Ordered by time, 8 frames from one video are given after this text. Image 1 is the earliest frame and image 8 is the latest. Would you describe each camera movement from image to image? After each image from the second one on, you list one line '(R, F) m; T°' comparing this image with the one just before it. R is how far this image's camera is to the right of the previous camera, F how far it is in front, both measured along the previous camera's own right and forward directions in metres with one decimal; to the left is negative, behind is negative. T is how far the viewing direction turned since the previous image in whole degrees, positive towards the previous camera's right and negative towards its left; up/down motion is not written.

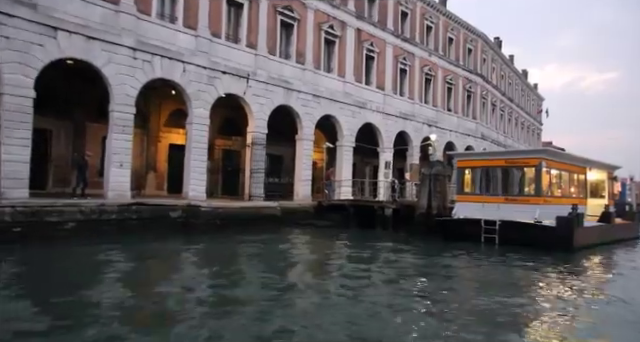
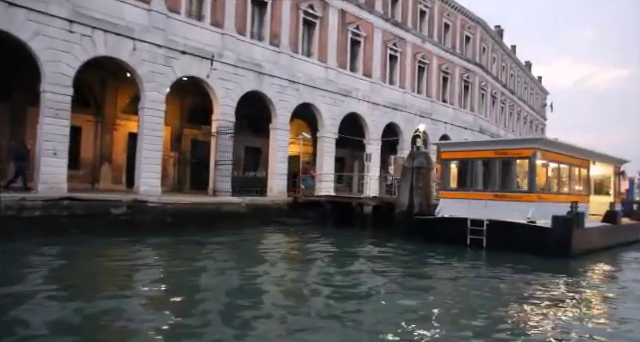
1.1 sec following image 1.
(+1.2, +1.9) m; -1°
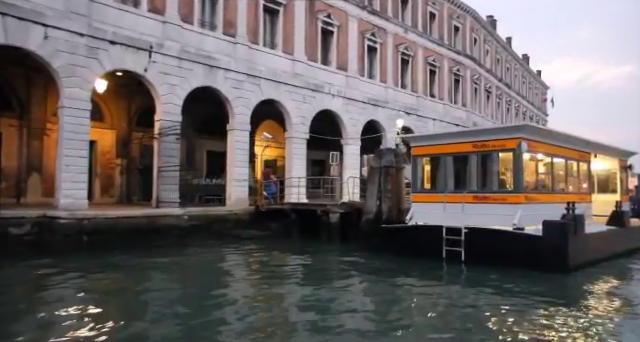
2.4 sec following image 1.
(+1.5, +2.3) m; -1°
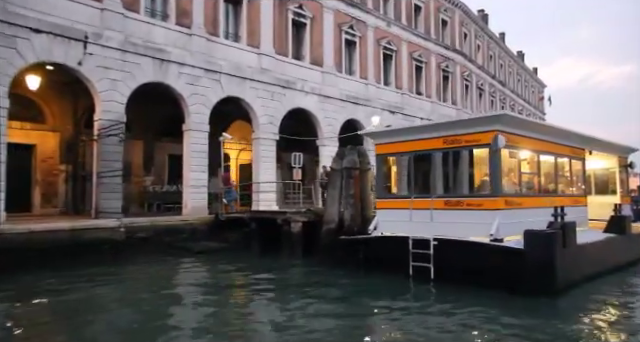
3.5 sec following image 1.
(+1.2, +1.7) m; 0°
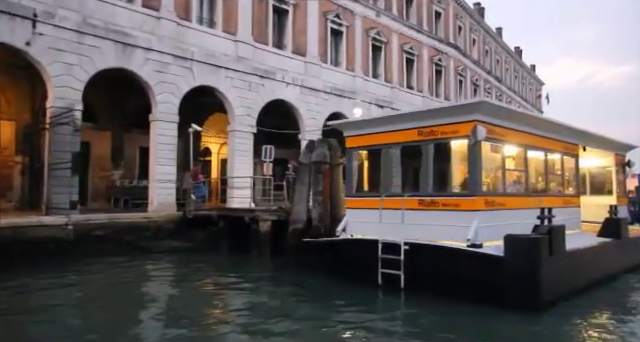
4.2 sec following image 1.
(+0.7, +1.1) m; 0°
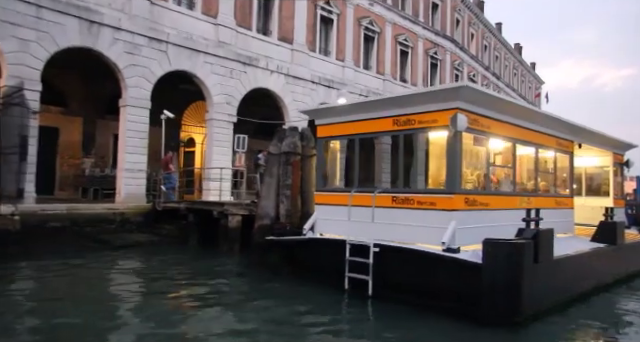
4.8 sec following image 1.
(+0.6, +0.9) m; 0°
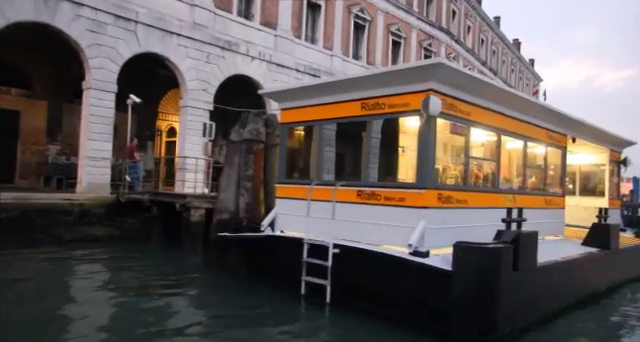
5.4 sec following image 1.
(+0.6, +0.9) m; 0°
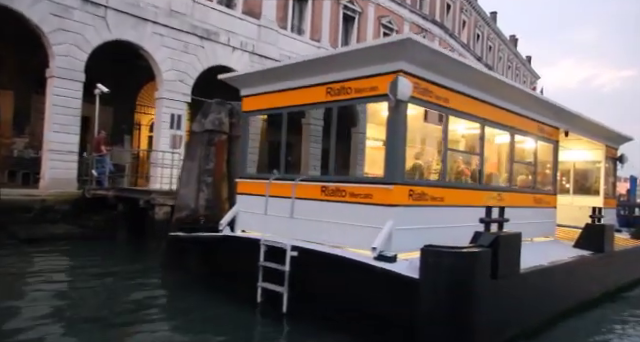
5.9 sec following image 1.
(+0.5, +0.7) m; 0°
